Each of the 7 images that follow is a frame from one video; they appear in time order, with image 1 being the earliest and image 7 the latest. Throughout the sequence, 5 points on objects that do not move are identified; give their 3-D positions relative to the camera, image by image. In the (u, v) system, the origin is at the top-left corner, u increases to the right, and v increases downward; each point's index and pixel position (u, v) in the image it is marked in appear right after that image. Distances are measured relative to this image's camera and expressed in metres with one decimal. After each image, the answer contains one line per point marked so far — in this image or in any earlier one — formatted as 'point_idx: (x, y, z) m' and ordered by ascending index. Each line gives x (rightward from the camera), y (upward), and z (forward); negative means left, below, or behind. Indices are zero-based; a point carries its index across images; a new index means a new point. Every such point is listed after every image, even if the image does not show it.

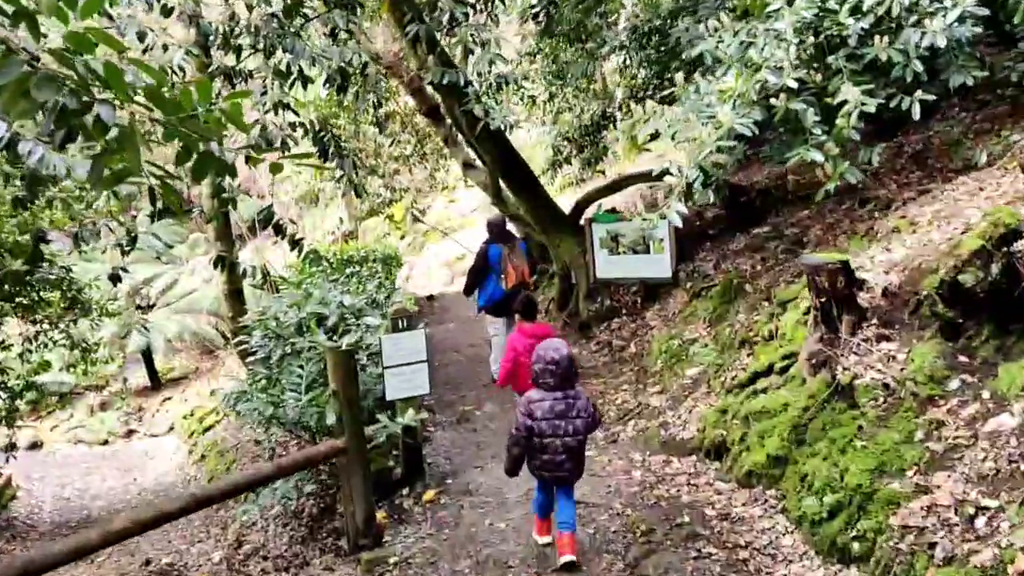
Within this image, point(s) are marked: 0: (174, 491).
0: (-3.7, -2.2, +10.5) m
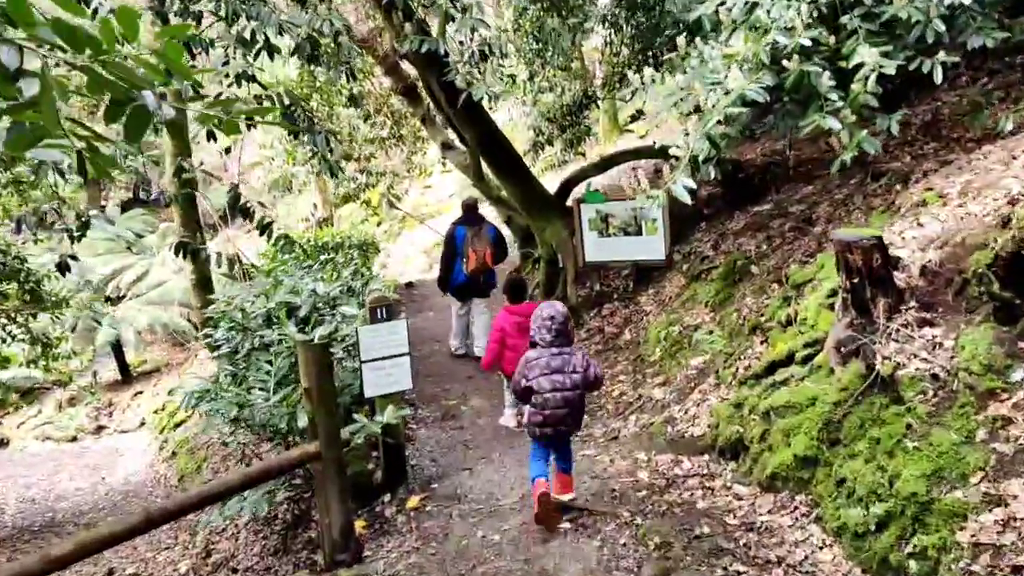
0: (-3.8, -2.1, +10.0) m
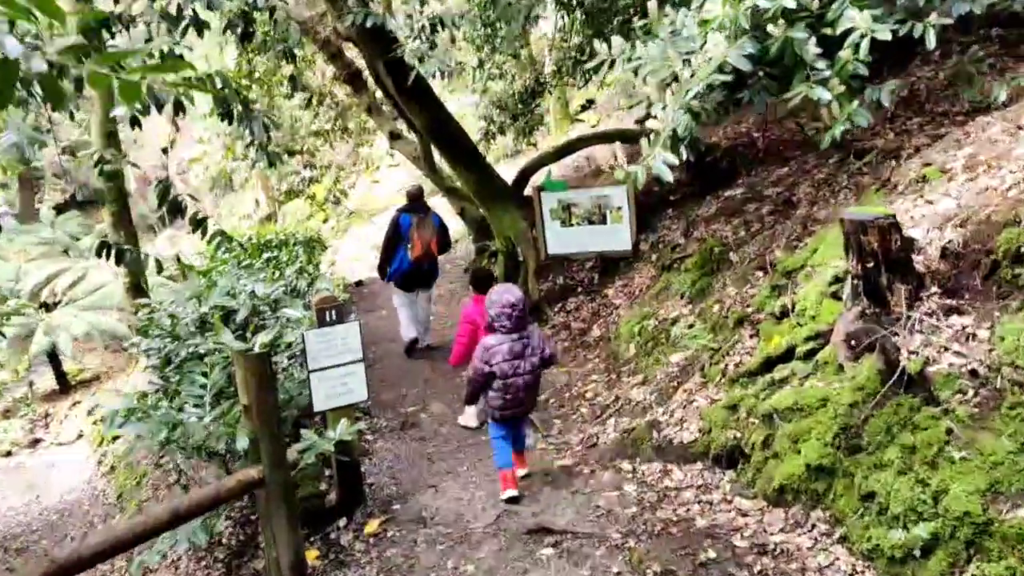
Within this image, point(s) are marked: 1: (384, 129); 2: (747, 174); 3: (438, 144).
0: (-4.2, -2.2, +9.2) m
1: (-1.6, +1.9, +11.7) m
2: (+1.8, +0.9, +7.4) m
3: (-0.7, +1.3, +8.8) m
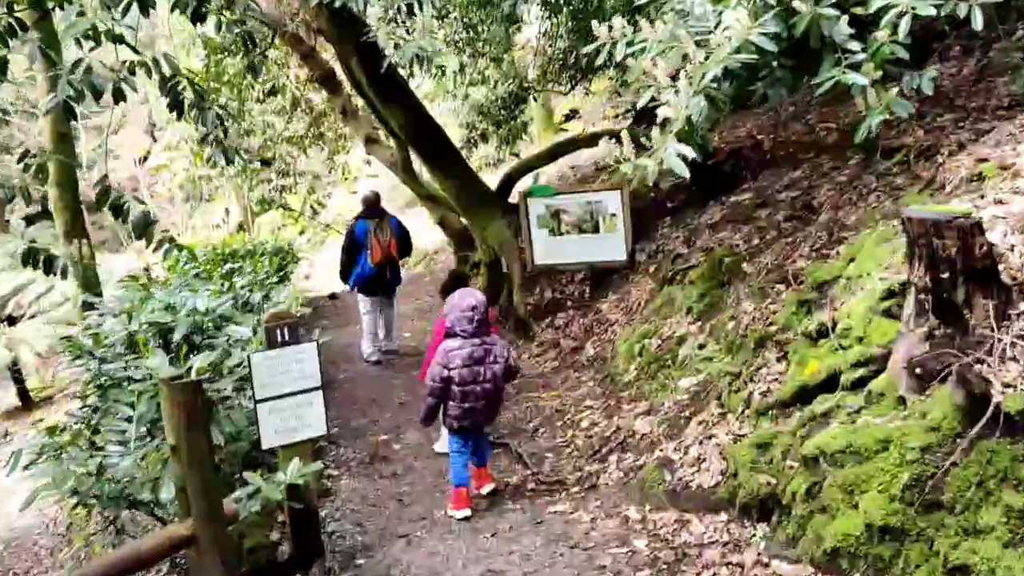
0: (-4.3, -2.3, +8.4) m
1: (-1.7, +1.8, +11.0) m
2: (+1.7, +0.8, +6.8) m
3: (-0.8, +1.2, +8.1) m
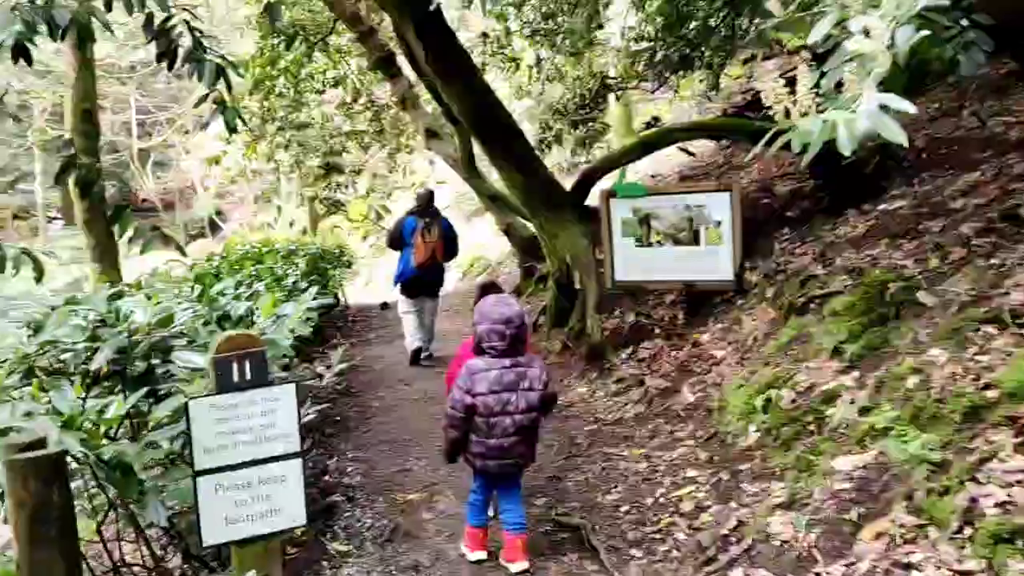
0: (-3.9, -2.2, +7.3) m
1: (-0.9, +1.7, +9.8) m
2: (+2.2, +0.6, +5.3) m
3: (-0.2, +1.1, +6.8) m
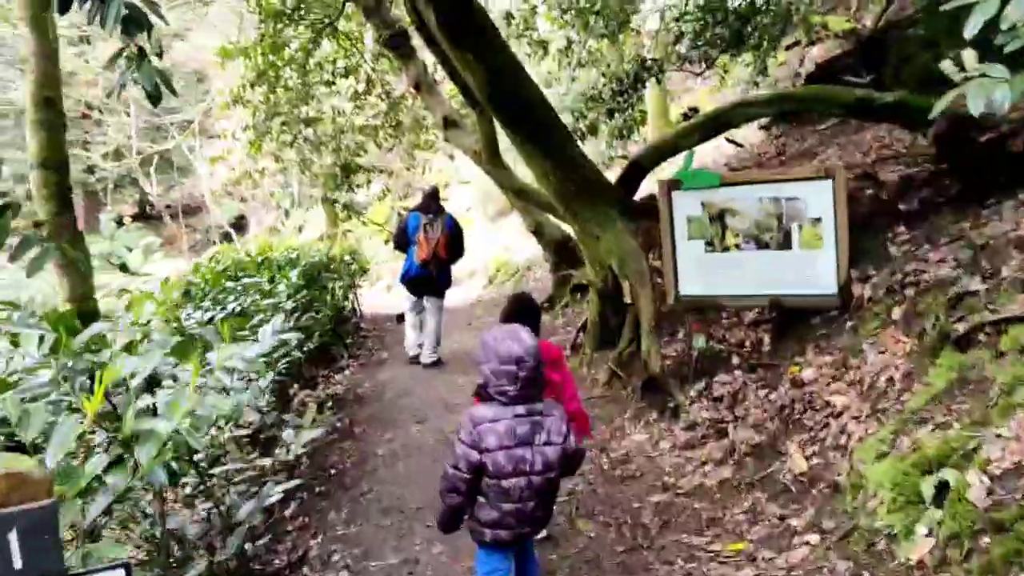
0: (-3.6, -2.4, +6.2) m
1: (-0.7, +1.6, +8.5) m
2: (+2.3, +0.5, +4.0) m
3: (0.0, +1.0, +5.5) m
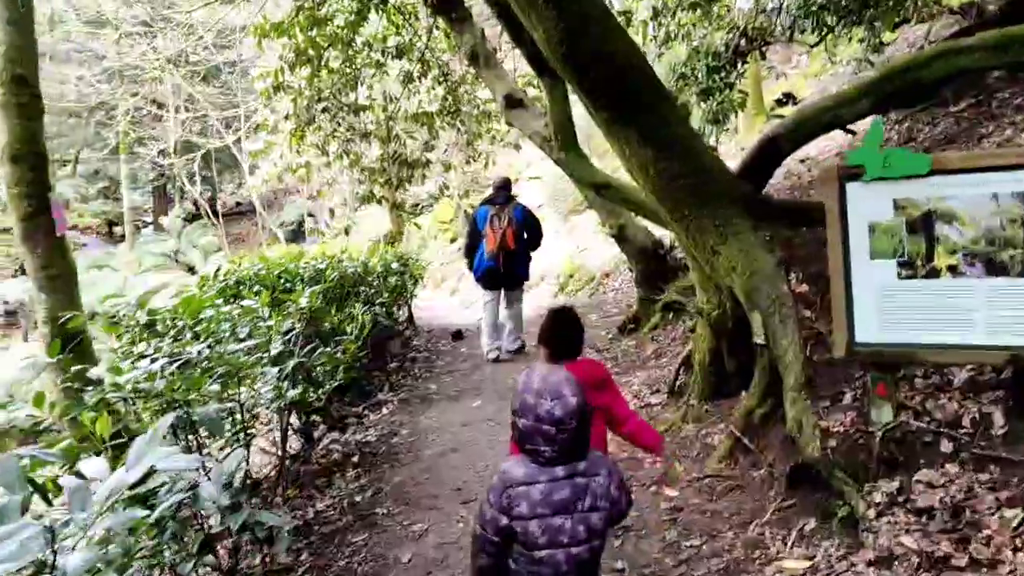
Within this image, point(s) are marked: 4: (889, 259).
0: (-3.2, -2.5, +4.8) m
1: (-0.1, +1.4, +6.9) m
2: (+2.5, +0.4, +2.2) m
3: (+0.3, +0.9, +3.9) m
4: (+1.2, +0.1, +2.9) m
